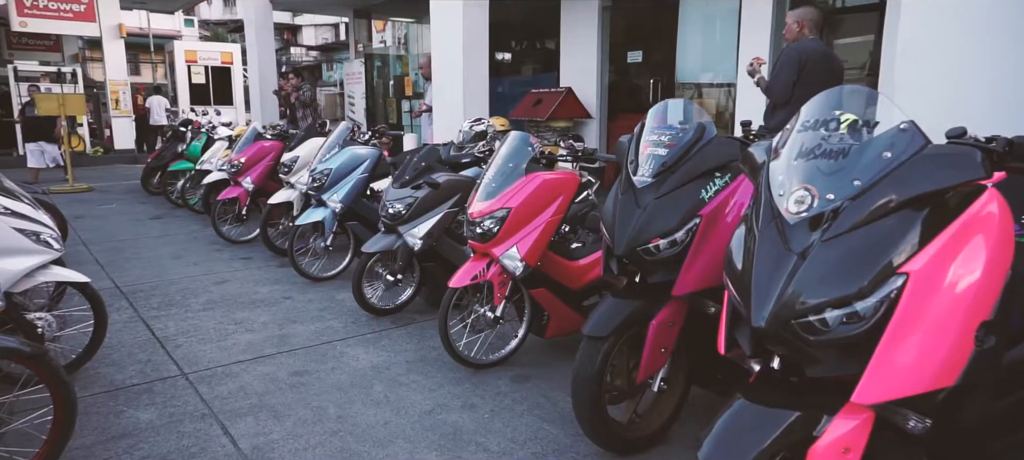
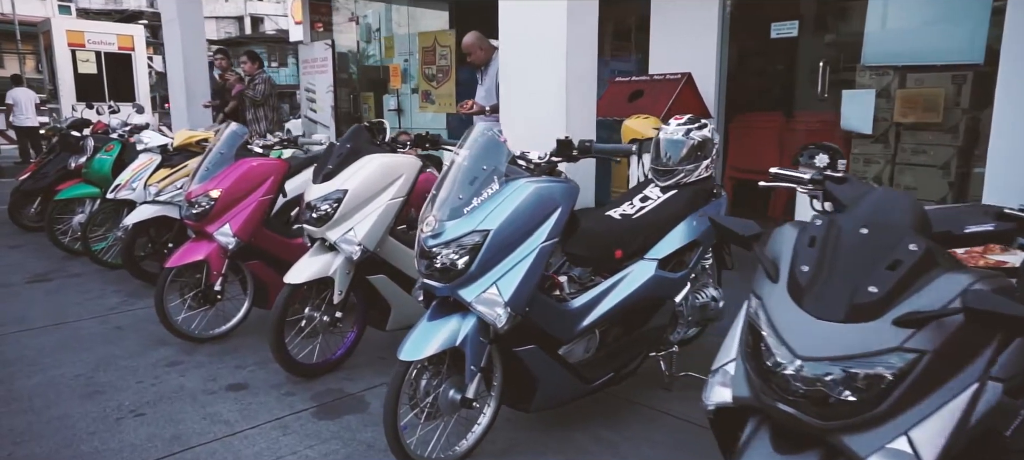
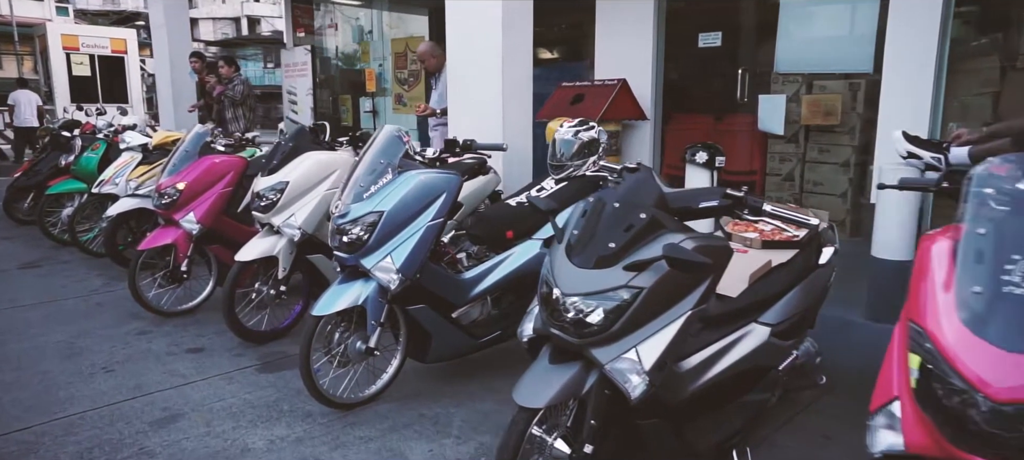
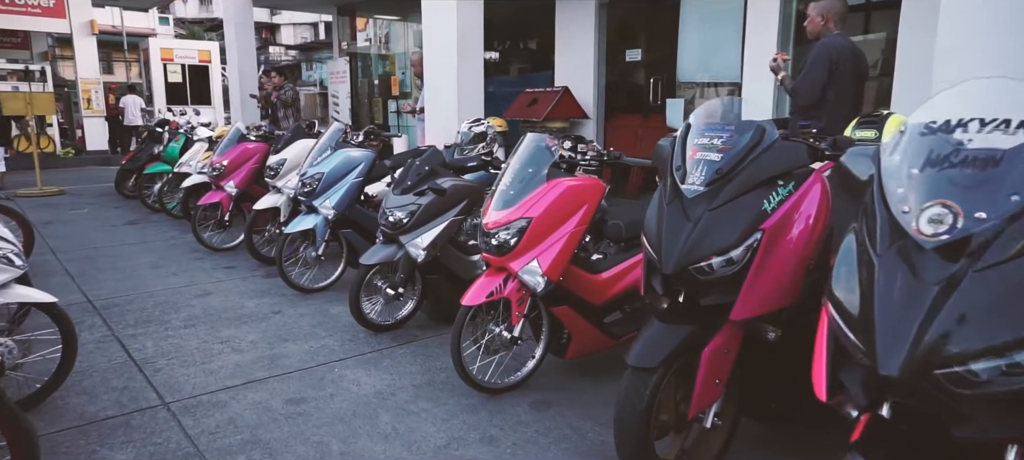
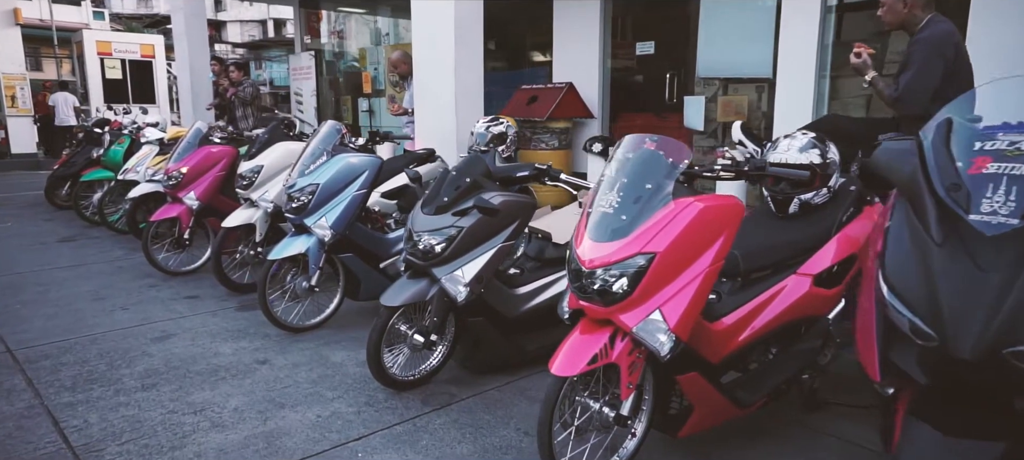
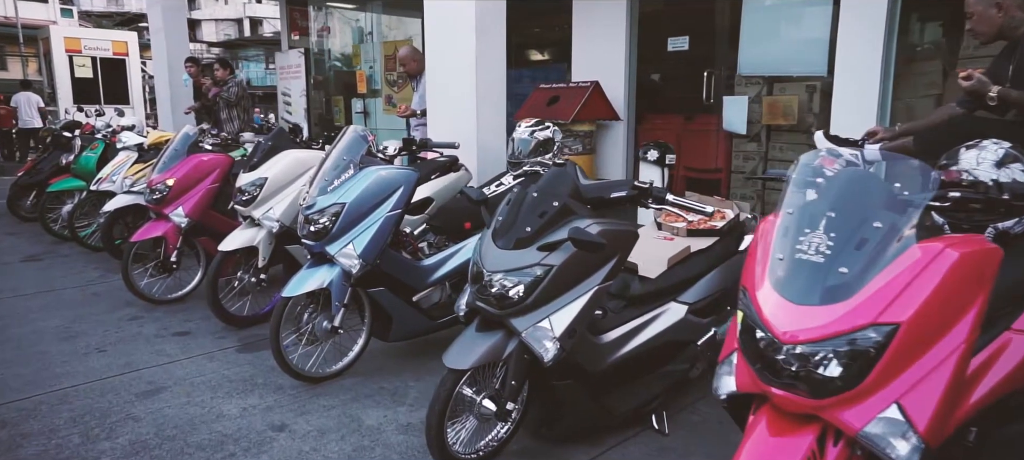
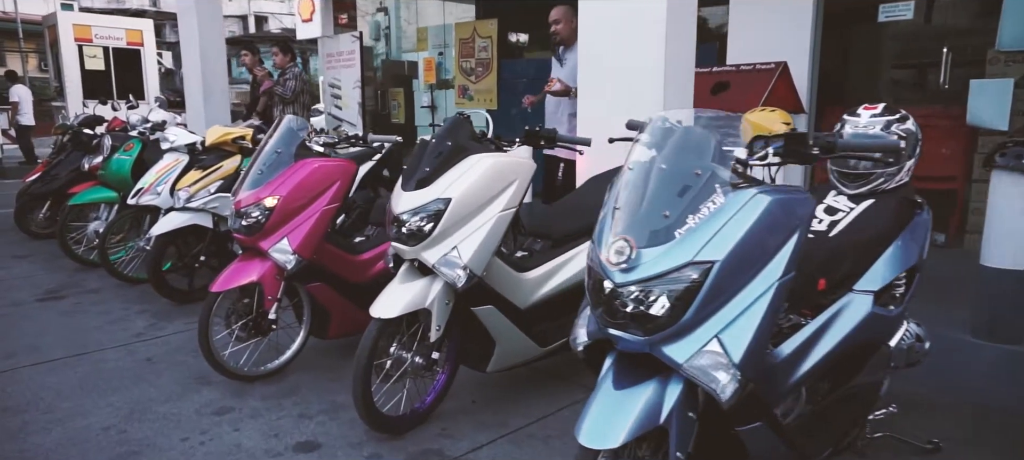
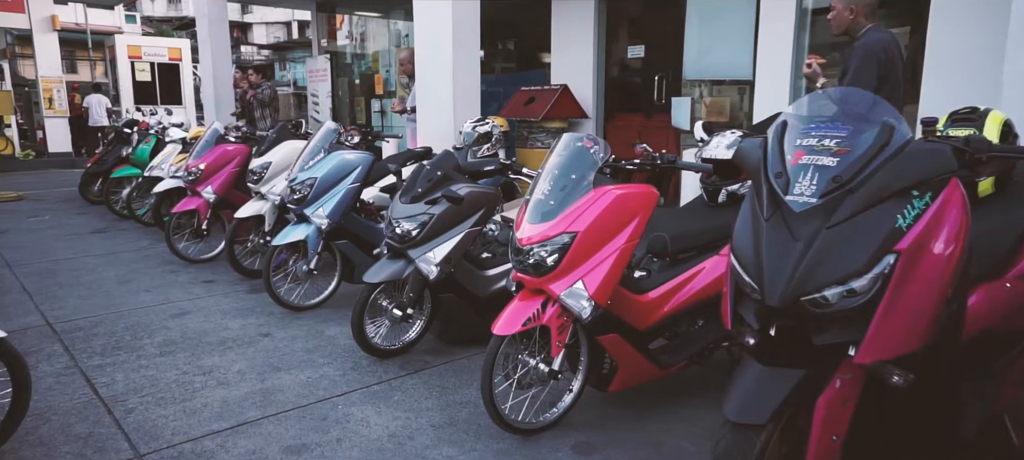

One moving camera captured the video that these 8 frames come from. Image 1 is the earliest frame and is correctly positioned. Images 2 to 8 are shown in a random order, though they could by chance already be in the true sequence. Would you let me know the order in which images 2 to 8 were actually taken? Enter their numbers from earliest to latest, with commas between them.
4, 8, 5, 6, 3, 2, 7
